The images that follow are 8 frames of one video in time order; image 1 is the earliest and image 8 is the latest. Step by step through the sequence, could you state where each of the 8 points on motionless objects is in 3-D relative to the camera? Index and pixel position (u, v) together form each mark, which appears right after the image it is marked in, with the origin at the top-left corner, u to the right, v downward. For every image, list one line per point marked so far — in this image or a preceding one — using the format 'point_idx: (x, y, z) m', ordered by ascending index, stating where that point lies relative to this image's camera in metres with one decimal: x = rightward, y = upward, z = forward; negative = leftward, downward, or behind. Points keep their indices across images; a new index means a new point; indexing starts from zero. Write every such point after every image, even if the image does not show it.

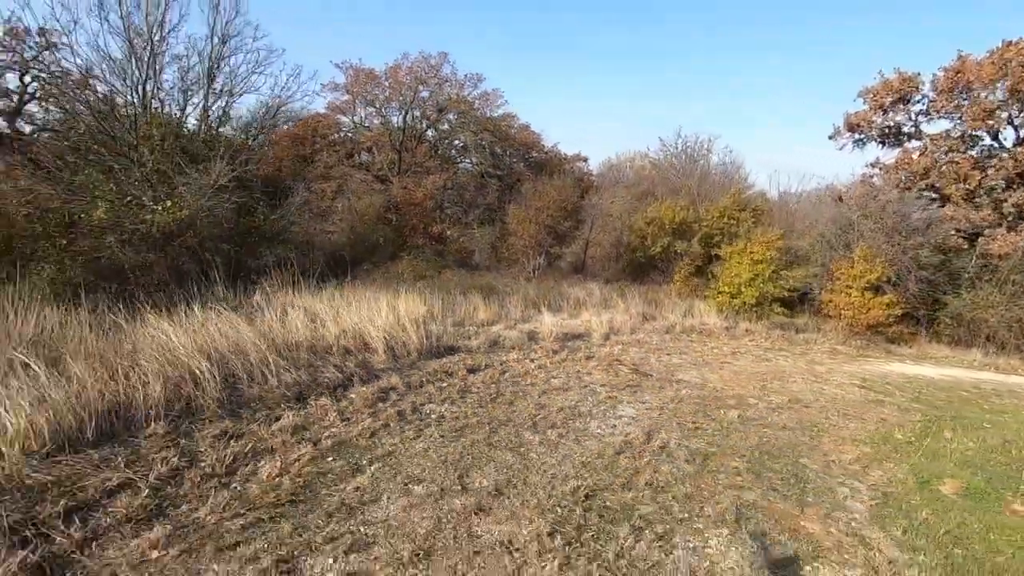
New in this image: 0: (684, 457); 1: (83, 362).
0: (+1.4, -1.4, +4.5) m
1: (-3.4, -0.6, +4.4) m
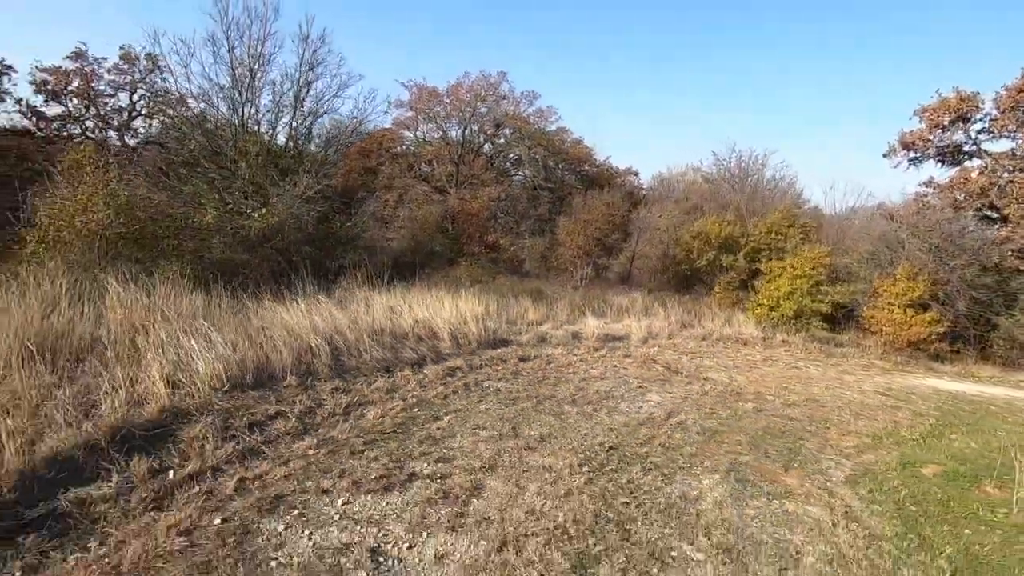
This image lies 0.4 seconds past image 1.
0: (+1.9, -1.4, +5.4) m
1: (-2.9, -0.5, +5.8) m
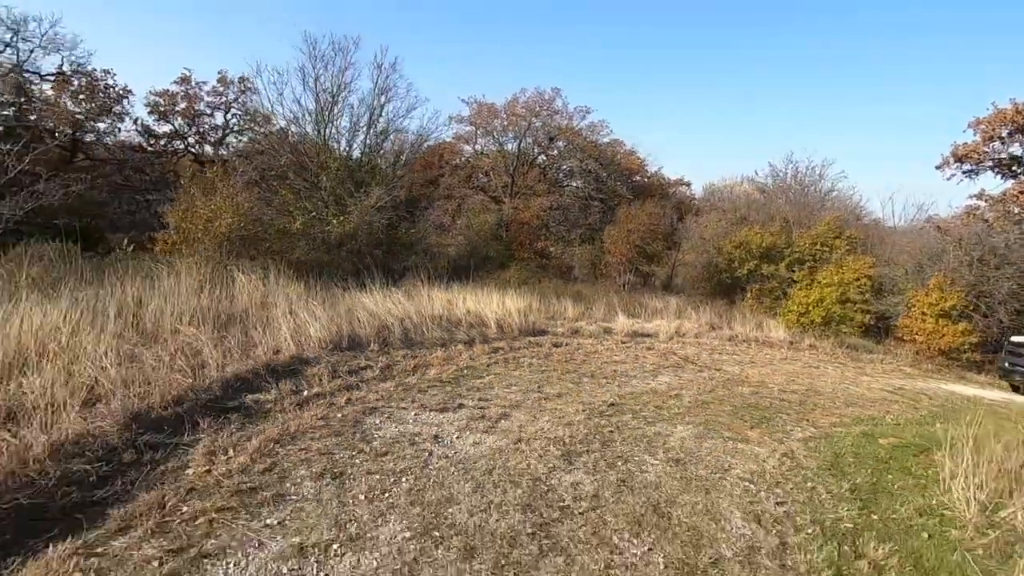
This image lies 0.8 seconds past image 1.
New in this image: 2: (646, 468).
0: (+2.2, -1.4, +6.7) m
1: (-2.5, -0.3, +7.6) m
2: (+1.1, -1.4, +4.3) m
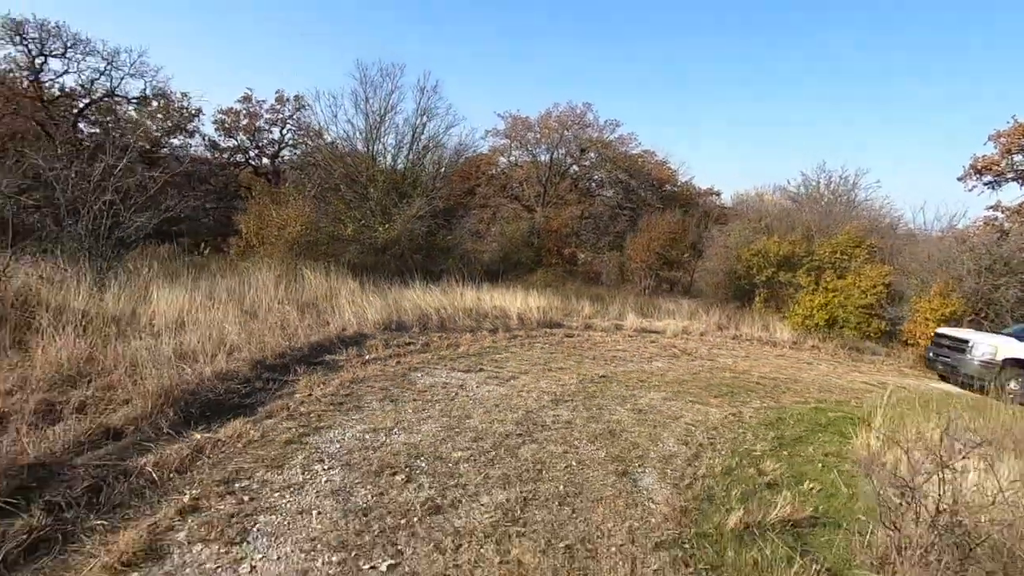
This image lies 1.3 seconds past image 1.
0: (+2.4, -1.4, +8.2) m
1: (-2.2, -0.2, +9.4) m
2: (+1.1, -1.3, +5.8) m
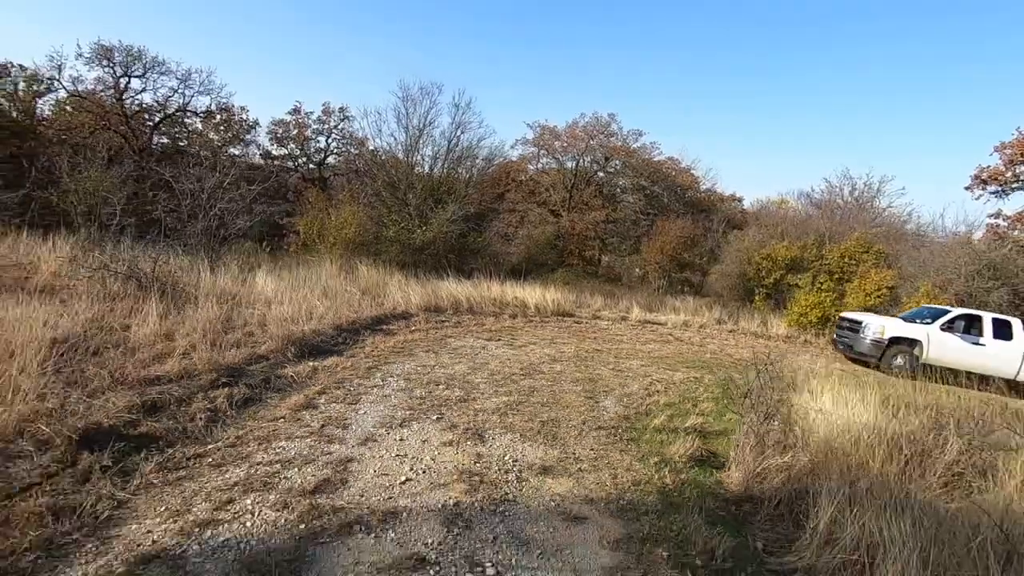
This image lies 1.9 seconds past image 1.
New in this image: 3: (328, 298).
0: (+2.7, -1.2, +10.0) m
1: (-1.9, 0.0, +11.5) m
2: (+1.2, -1.2, +7.7) m
3: (-3.1, -0.2, +9.2) m
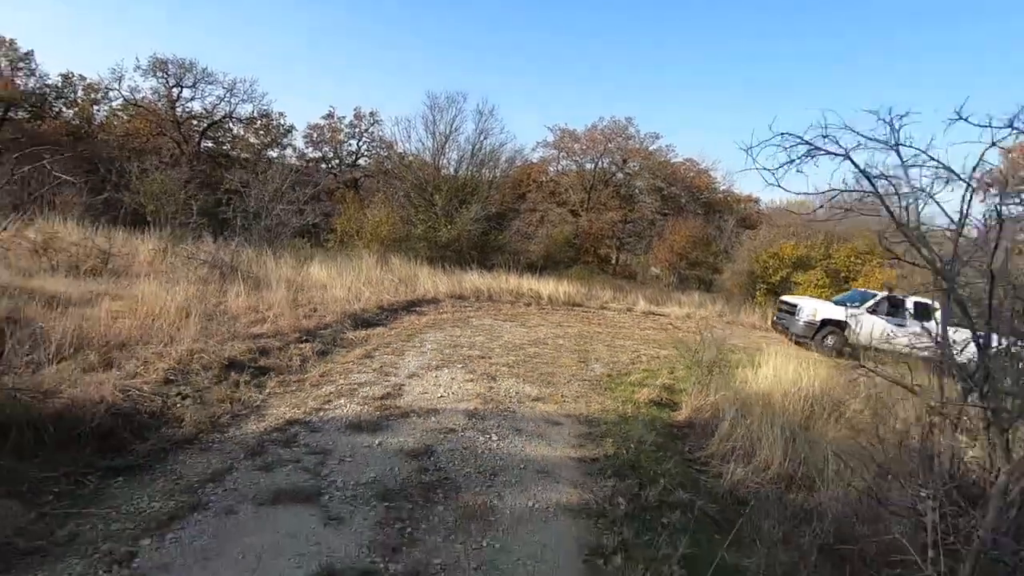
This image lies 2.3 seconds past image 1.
0: (+2.9, -1.1, +11.5) m
1: (-1.5, +0.2, +13.1) m
2: (+1.4, -1.0, +9.3) m
3: (-2.9, +0.1, +10.9) m
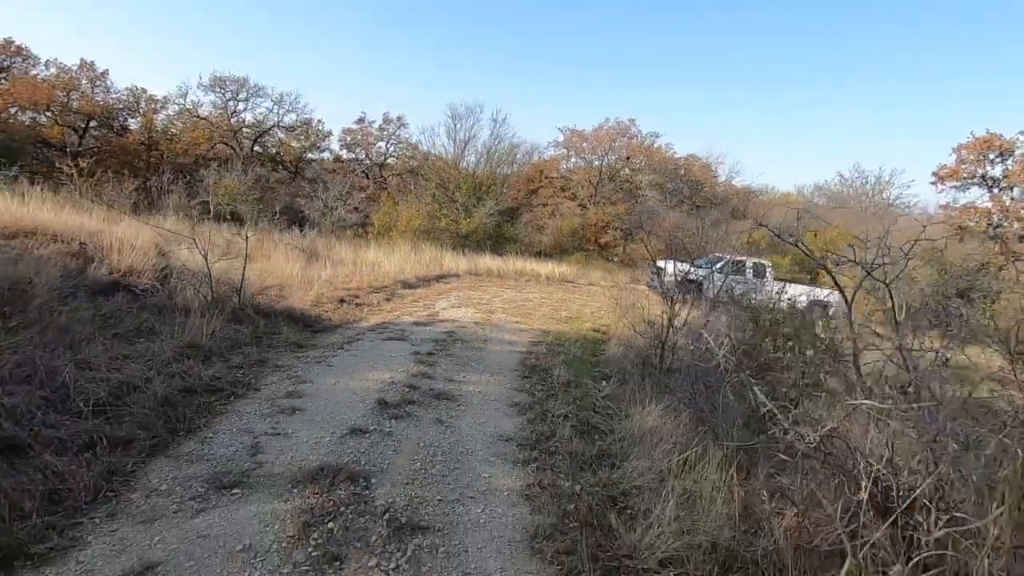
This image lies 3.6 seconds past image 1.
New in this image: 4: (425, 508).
0: (+3.0, -0.4, +15.2) m
1: (-1.4, +0.8, +17.0) m
2: (+1.4, -0.4, +13.0) m
3: (-2.8, +0.7, +14.9) m
4: (-0.5, -1.2, +3.0) m
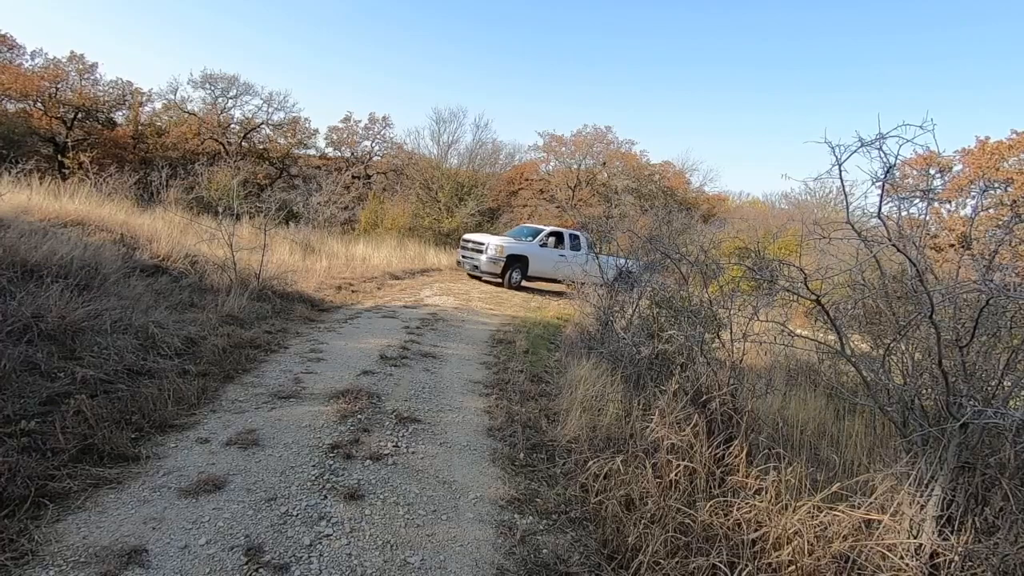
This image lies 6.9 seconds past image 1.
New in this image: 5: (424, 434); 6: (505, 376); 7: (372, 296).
0: (+2.3, -0.3, +16.8) m
1: (-2.2, +1.0, +18.5) m
2: (+0.8, -0.2, +14.6) m
3: (-3.5, +0.9, +16.3) m
4: (-0.8, -1.0, +4.5) m
5: (-0.7, -1.1, +4.1) m
6: (-0.1, -1.0, +5.9) m
7: (-2.7, -0.2, +10.4) m
